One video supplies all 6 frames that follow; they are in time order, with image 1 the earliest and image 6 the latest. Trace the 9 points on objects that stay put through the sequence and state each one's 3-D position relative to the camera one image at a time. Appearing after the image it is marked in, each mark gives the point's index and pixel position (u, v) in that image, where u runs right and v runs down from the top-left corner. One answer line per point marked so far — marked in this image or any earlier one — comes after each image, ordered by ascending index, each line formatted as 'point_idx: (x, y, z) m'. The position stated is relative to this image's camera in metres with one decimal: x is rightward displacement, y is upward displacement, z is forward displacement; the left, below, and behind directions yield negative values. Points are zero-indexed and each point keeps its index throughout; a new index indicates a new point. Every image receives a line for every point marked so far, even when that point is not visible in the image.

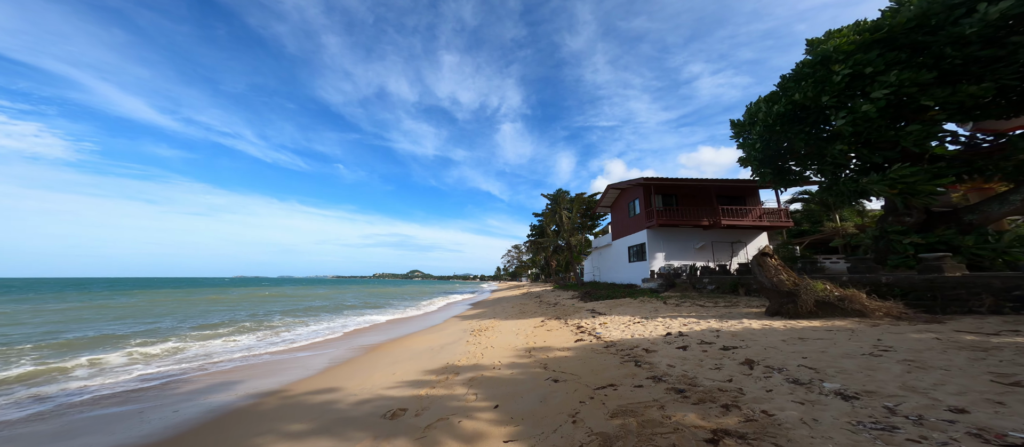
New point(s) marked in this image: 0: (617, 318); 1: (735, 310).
0: (+2.8, -2.6, +8.3) m
1: (+5.6, -2.2, +7.7) m
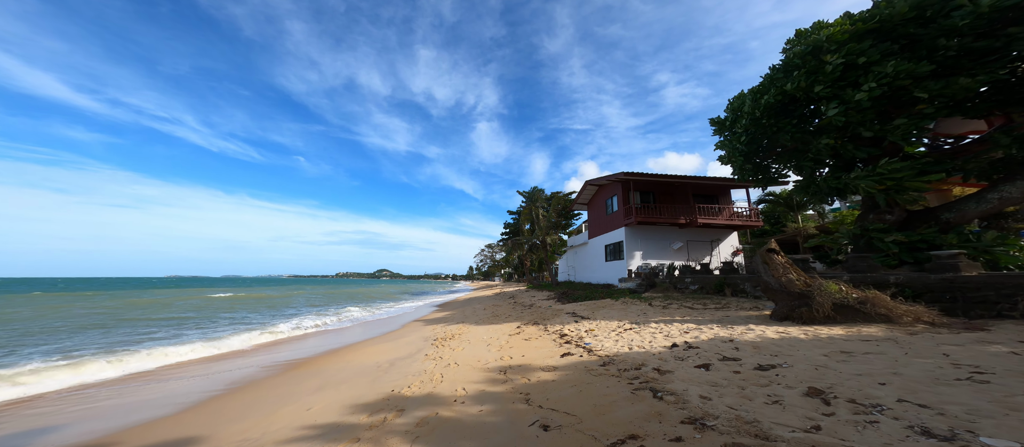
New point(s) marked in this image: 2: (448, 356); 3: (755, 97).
0: (+2.2, -2.4, +7.3) m
1: (+5.0, -2.0, +7.0) m
2: (-1.3, -2.8, +6.4) m
3: (+8.1, +4.2, +10.3) m
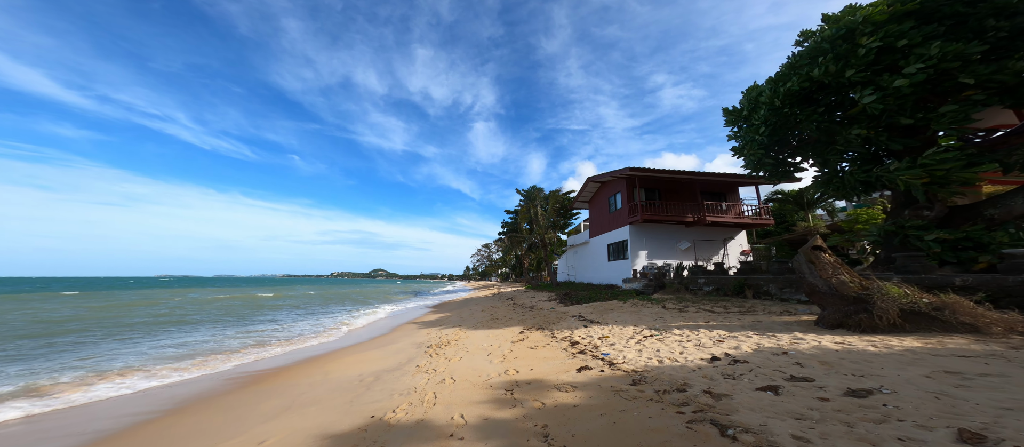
0: (+2.3, -2.3, +6.6) m
1: (+5.1, -1.9, +6.3) m
2: (-1.3, -2.6, +5.6) m
3: (+8.1, +4.3, +9.6) m
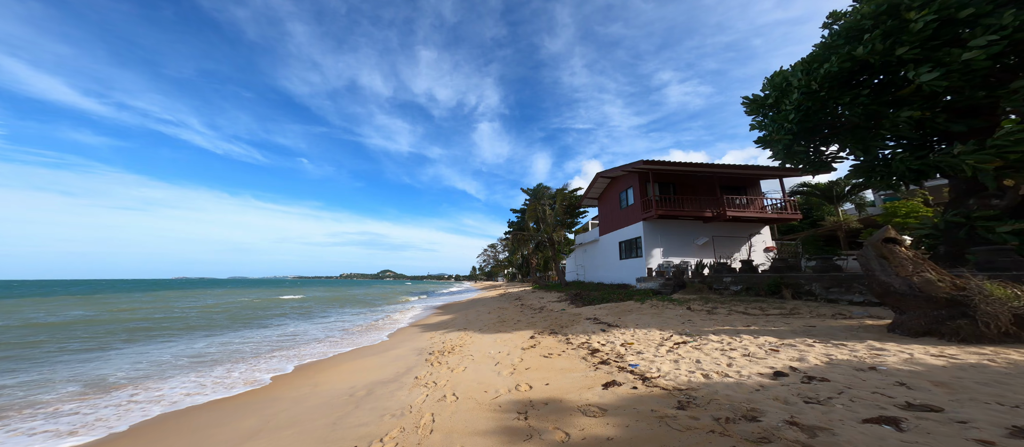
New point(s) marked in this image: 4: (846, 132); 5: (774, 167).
0: (+2.5, -2.1, +5.8) m
1: (+5.2, -1.7, +5.4) m
2: (-1.1, -2.5, +4.9) m
3: (+8.3, +4.5, +8.7) m
4: (+9.9, +2.7, +9.2) m
5: (+12.7, +2.7, +15.0) m
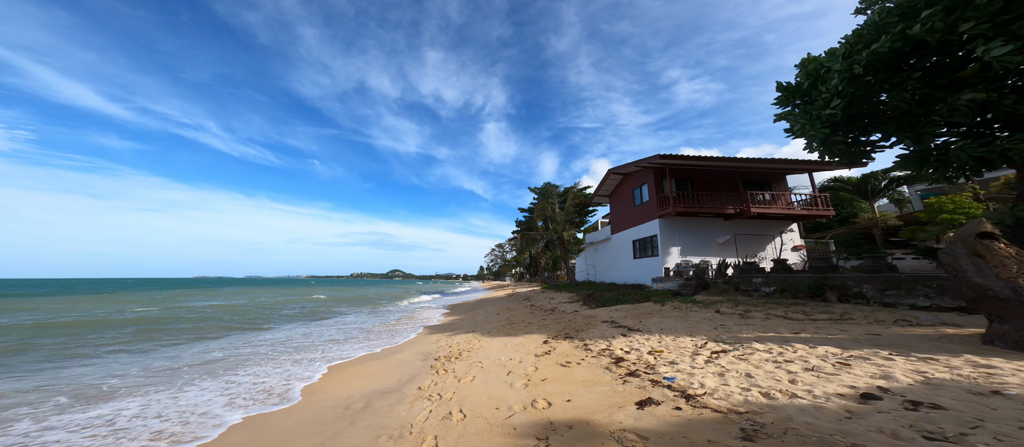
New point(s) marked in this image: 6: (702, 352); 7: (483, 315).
0: (+2.7, -2.0, +5.1) m
1: (+5.4, -1.6, +4.7) m
2: (-0.9, -2.4, +4.3) m
3: (+8.6, +4.6, +7.9) m
4: (+10.2, +2.8, +8.3) m
5: (+13.2, +2.9, +14.1) m
6: (+2.7, -1.9, +4.5) m
7: (-1.2, -3.8, +12.9) m
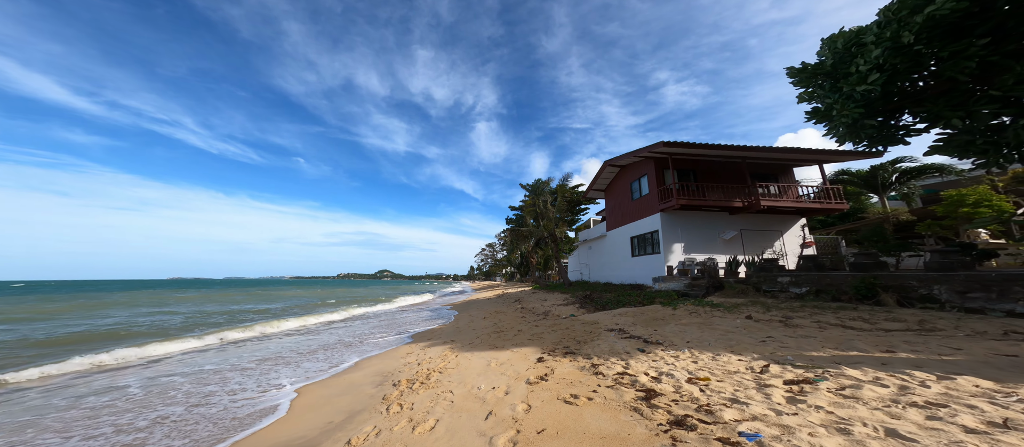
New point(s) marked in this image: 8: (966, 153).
0: (+2.5, -1.7, +3.8) m
1: (+5.3, -1.3, +3.4) m
2: (-1.0, -2.1, +2.9) m
3: (+8.3, +4.9, +6.7) m
4: (+9.9, +3.1, +7.2) m
5: (+12.7, +3.1, +13.0) m
6: (+2.6, -1.6, +3.1) m
7: (-1.7, -3.6, +11.4) m
8: (+10.9, +1.7, +7.4) m
